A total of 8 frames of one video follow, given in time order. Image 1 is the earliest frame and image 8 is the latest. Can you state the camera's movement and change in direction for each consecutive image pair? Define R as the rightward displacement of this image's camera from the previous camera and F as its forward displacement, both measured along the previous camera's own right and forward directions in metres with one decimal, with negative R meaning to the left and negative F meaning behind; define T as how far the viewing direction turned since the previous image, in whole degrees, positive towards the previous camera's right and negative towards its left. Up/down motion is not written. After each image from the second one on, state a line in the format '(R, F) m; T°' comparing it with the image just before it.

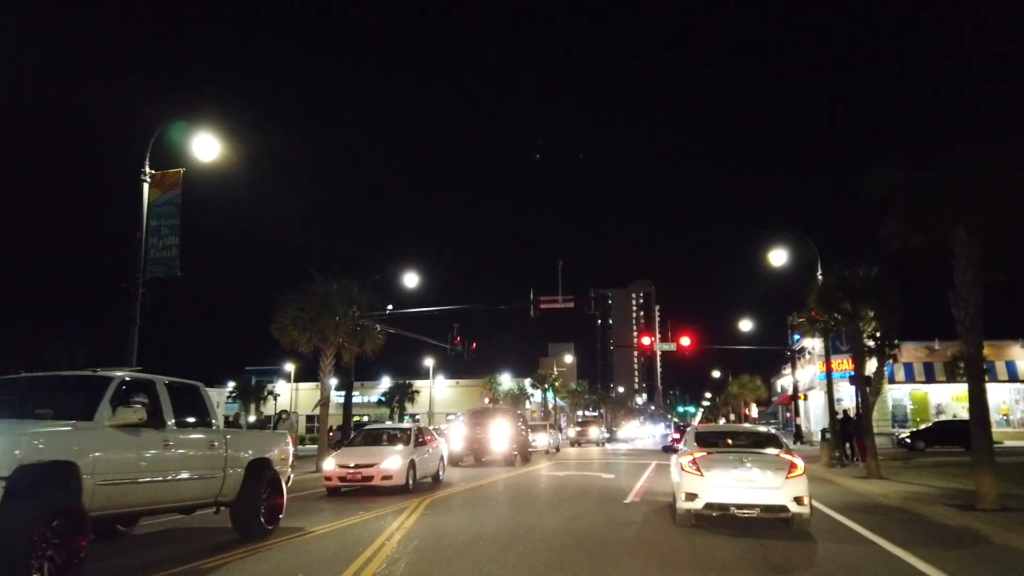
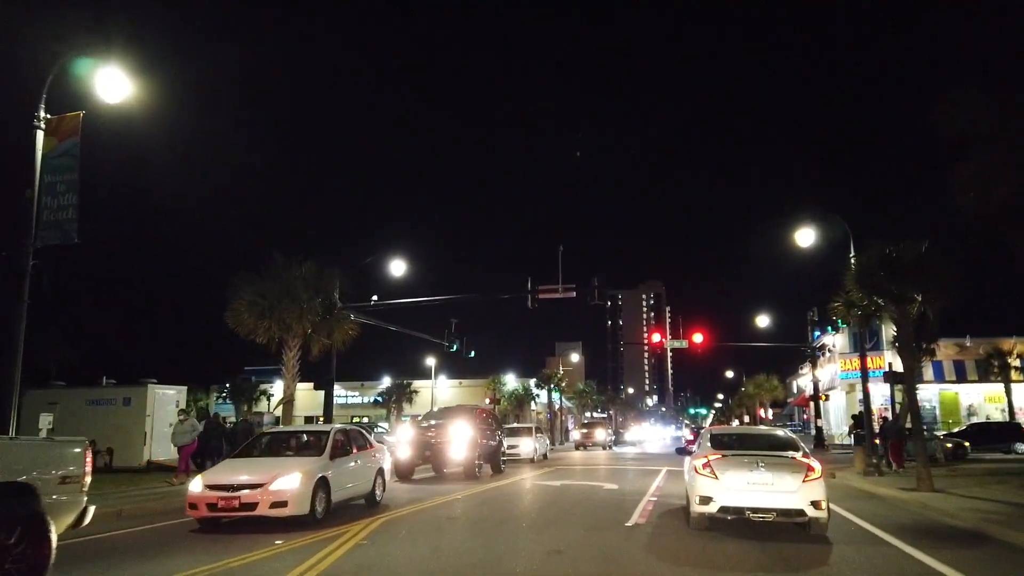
(+0.6, +3.1) m; -1°
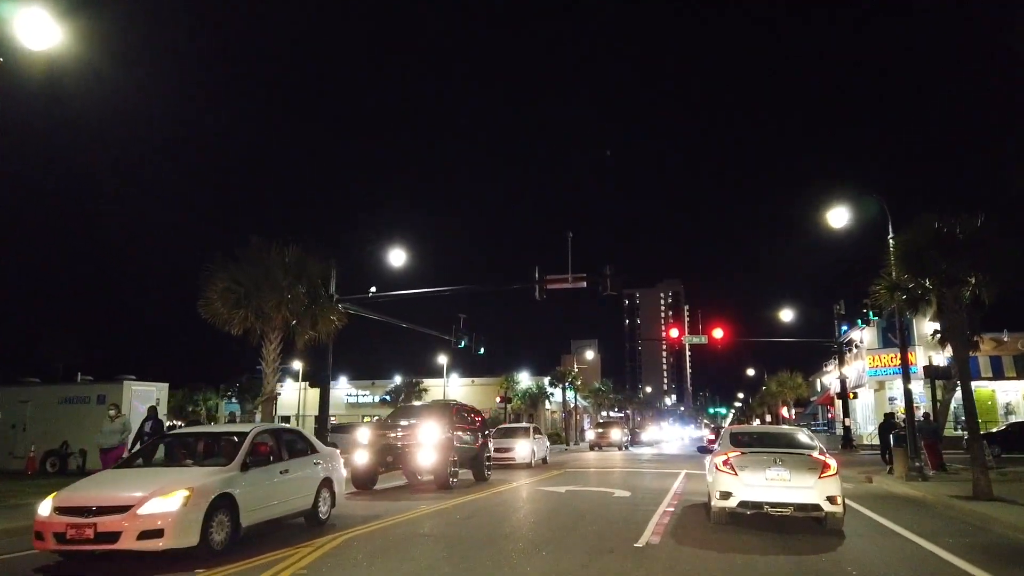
(+0.4, +2.0) m; -1°
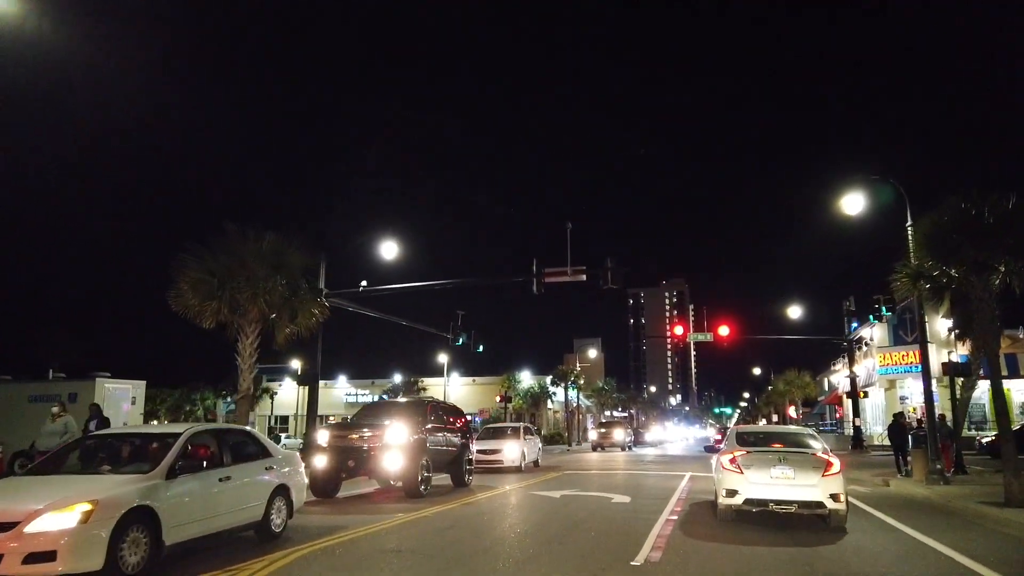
(+0.3, +1.3) m; 0°
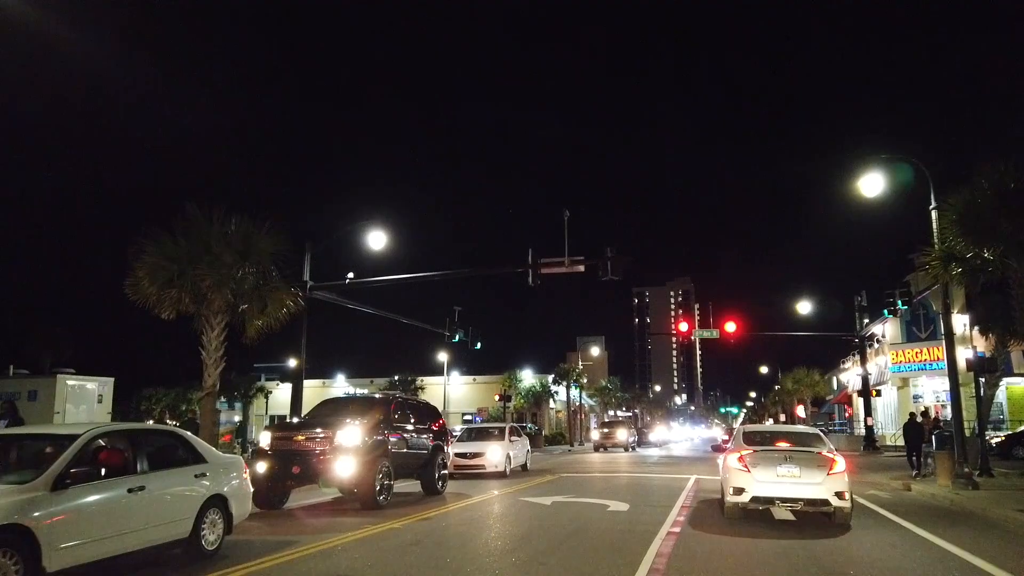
(+0.4, +1.5) m; 0°
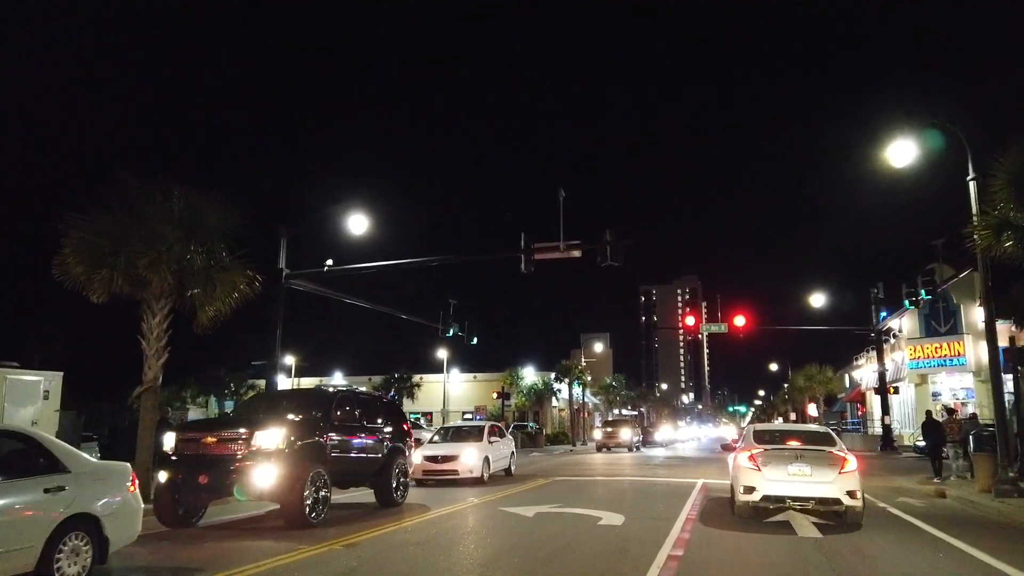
(+0.5, +2.0) m; -1°
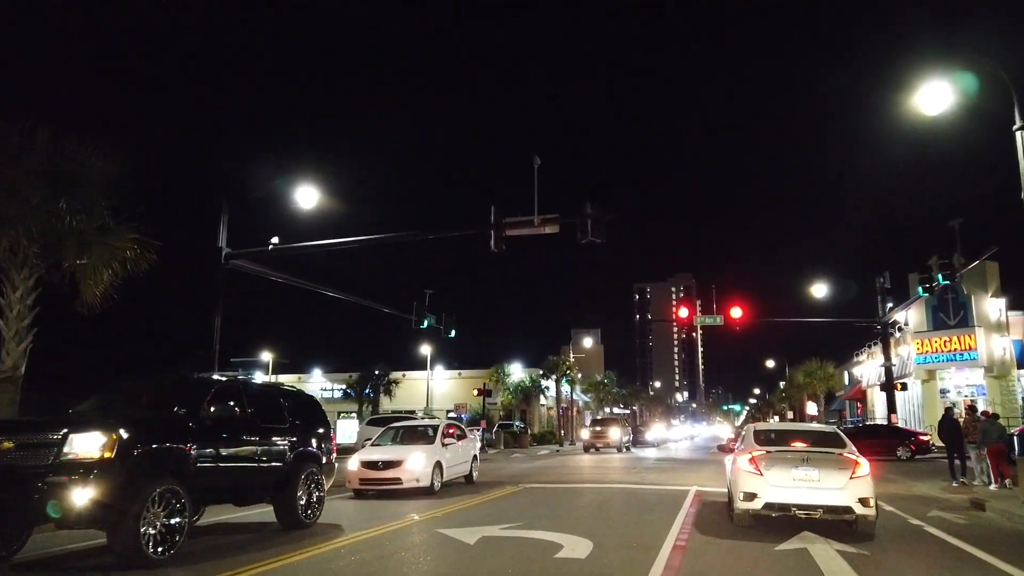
(+0.7, +2.9) m; 0°
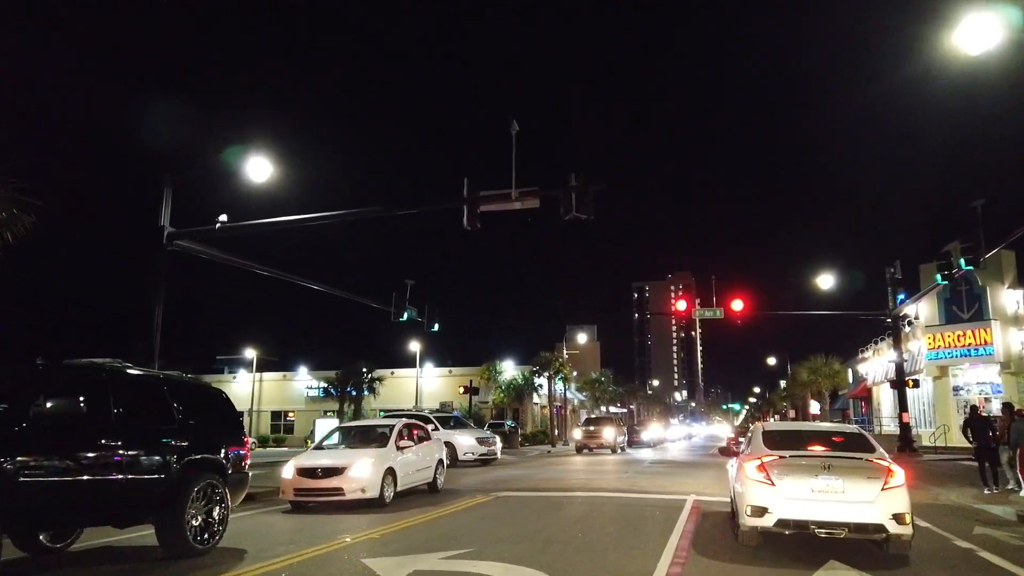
(+0.5, +2.3) m; 0°
